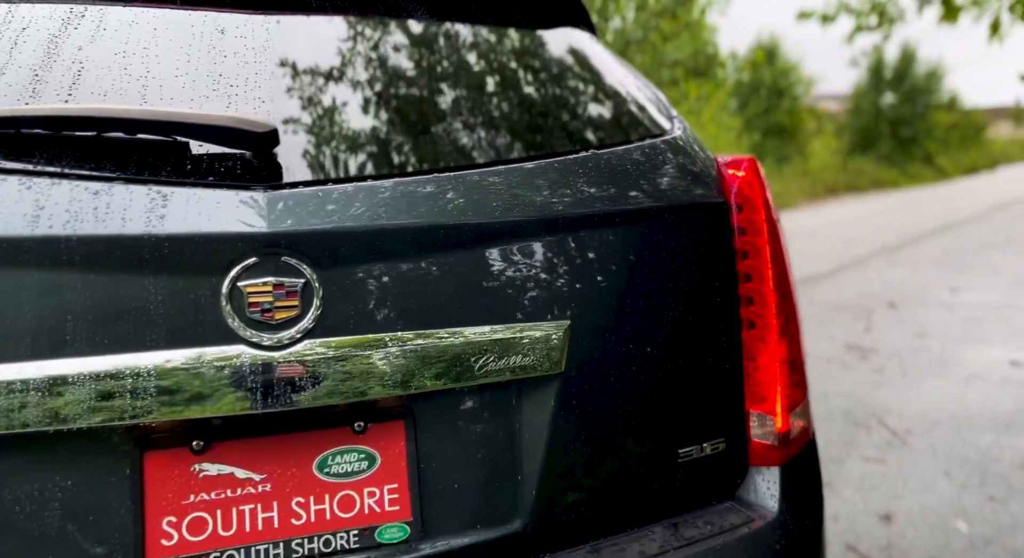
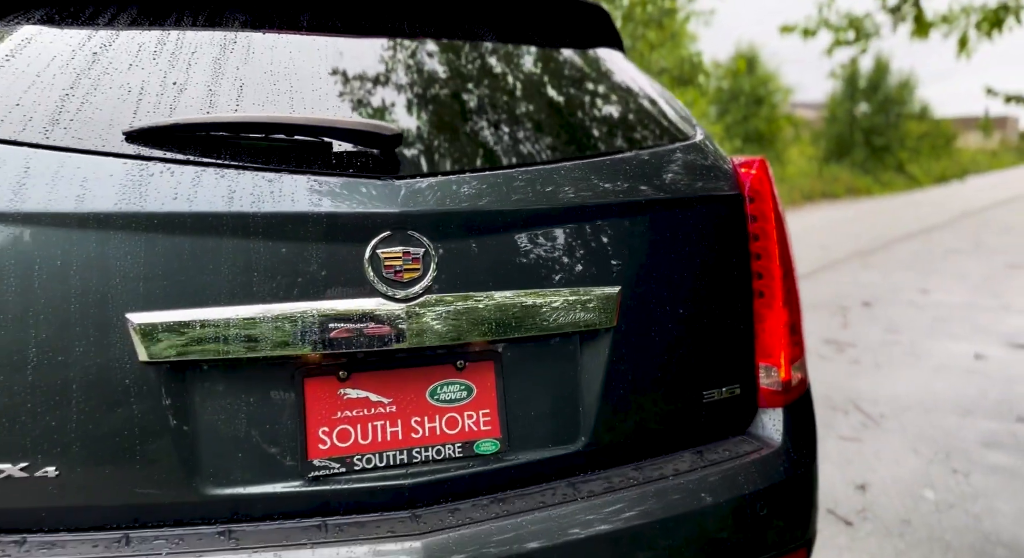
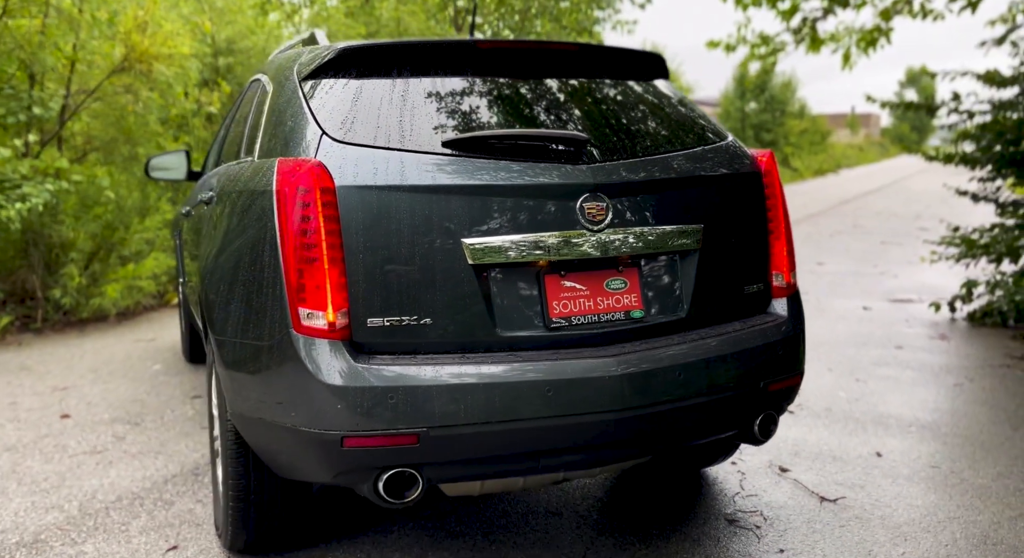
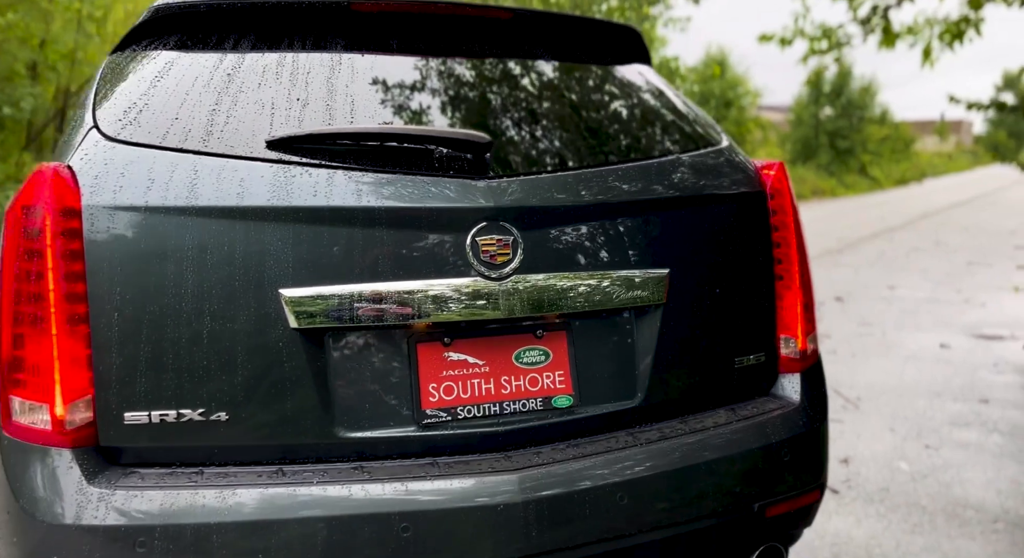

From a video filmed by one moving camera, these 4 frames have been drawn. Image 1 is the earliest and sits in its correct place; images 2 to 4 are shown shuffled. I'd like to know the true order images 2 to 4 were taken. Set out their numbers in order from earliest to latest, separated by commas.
2, 4, 3
